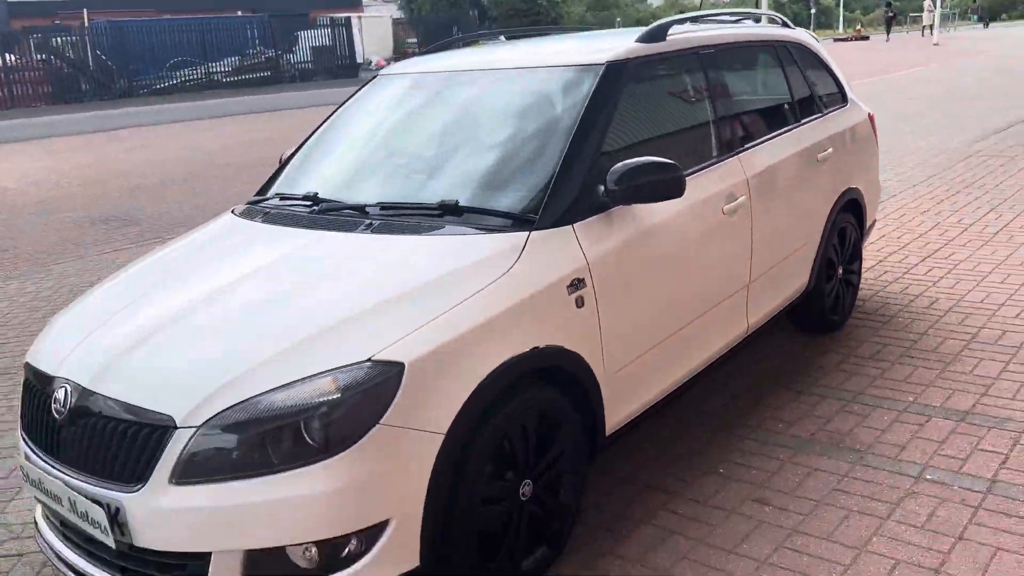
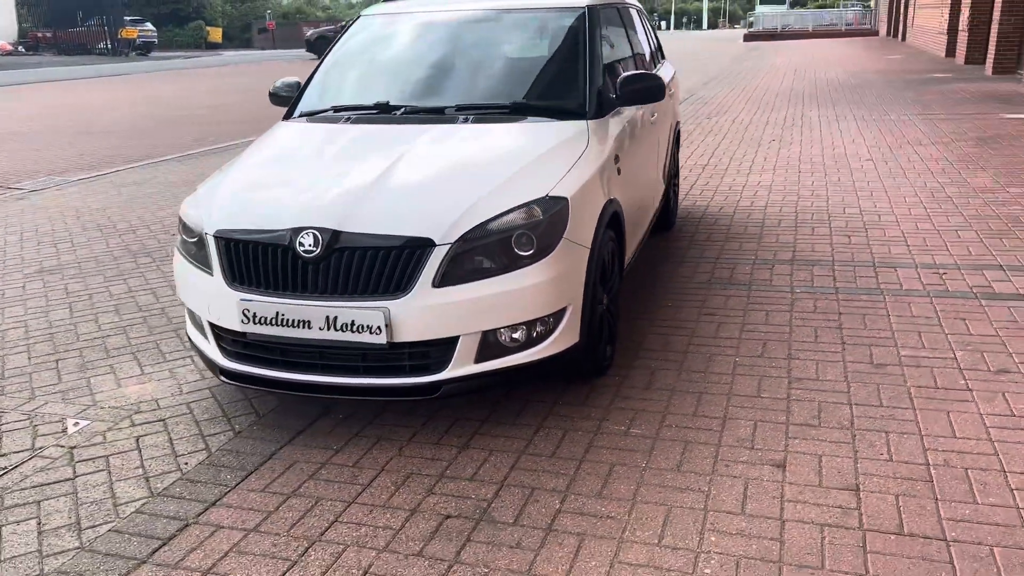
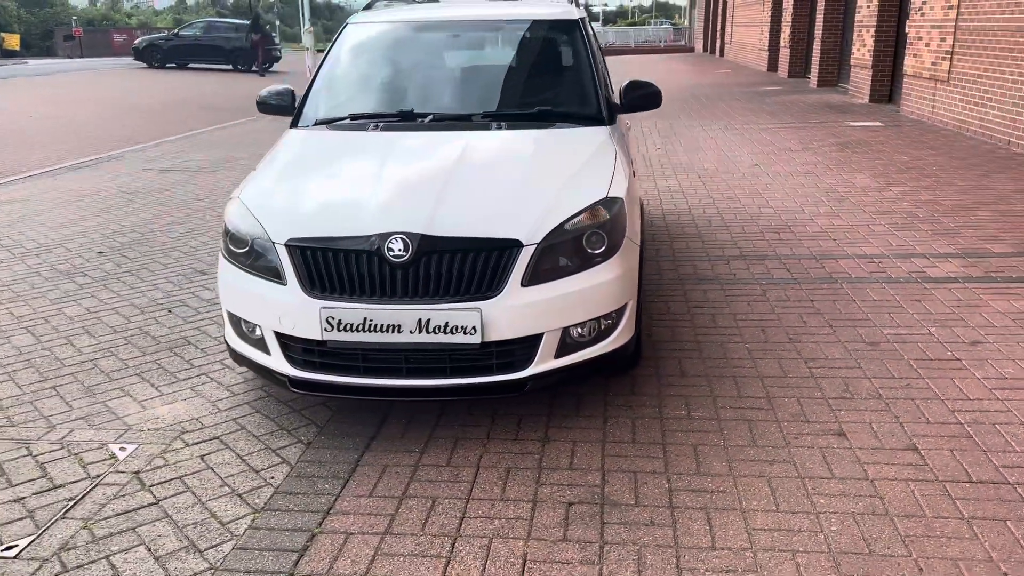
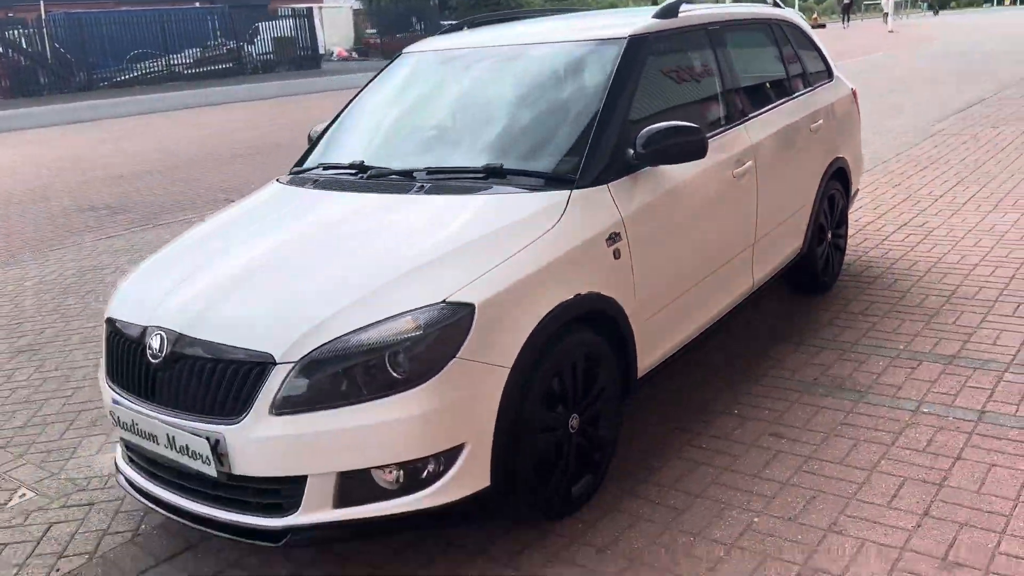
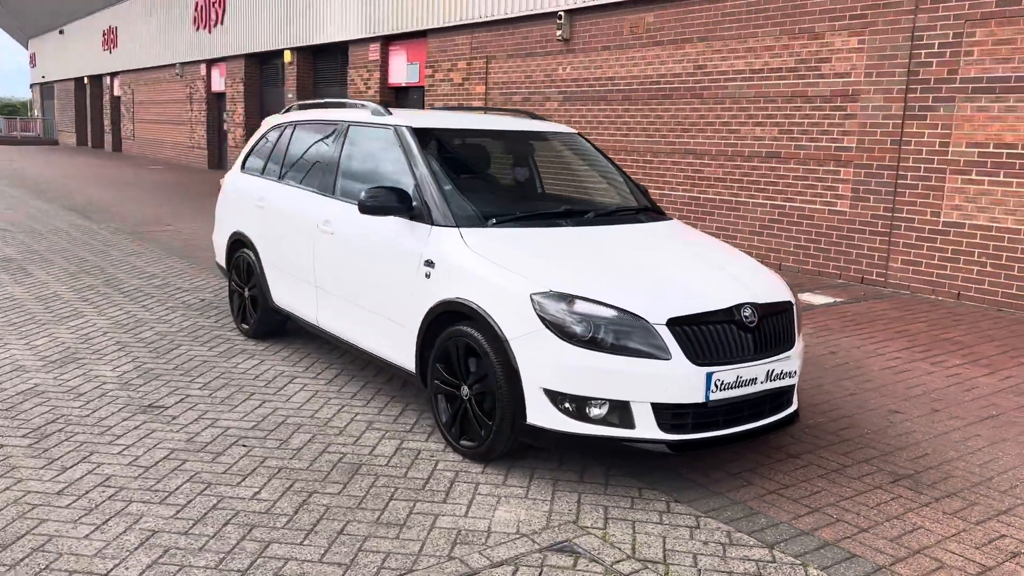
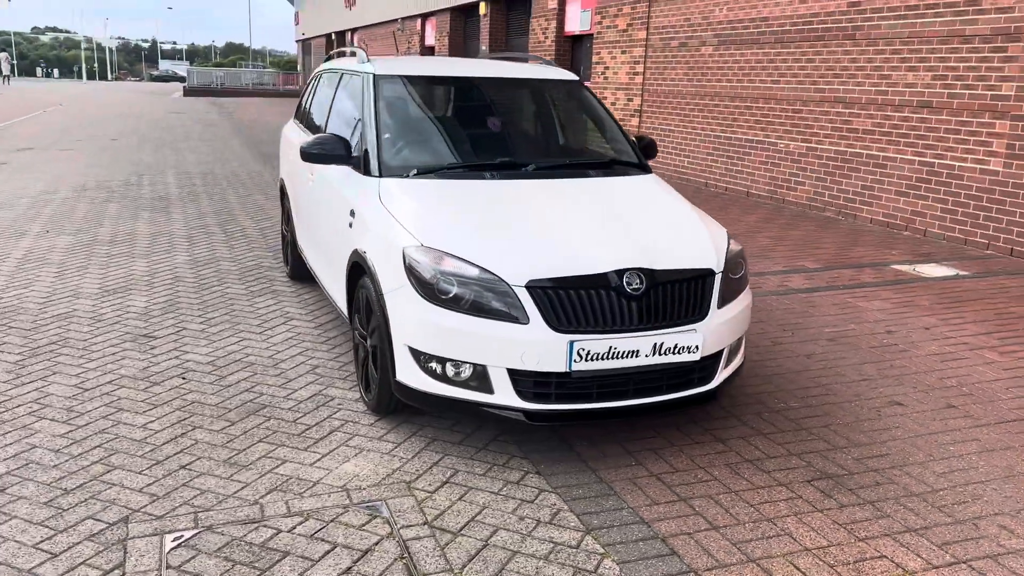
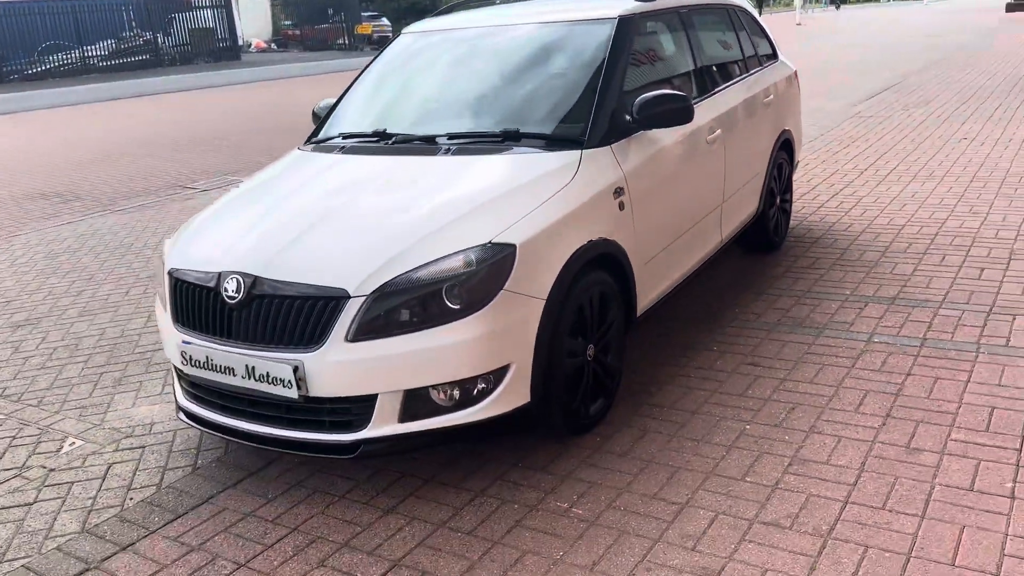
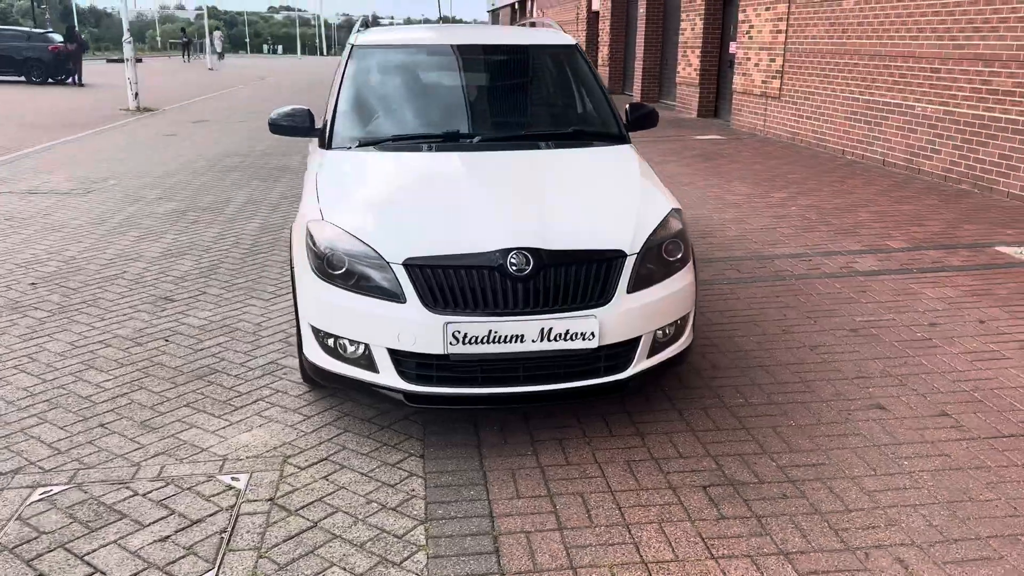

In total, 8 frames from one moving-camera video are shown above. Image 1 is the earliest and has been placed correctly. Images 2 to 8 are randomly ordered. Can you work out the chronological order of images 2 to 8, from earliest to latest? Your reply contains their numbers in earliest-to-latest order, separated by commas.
4, 7, 2, 3, 8, 6, 5
